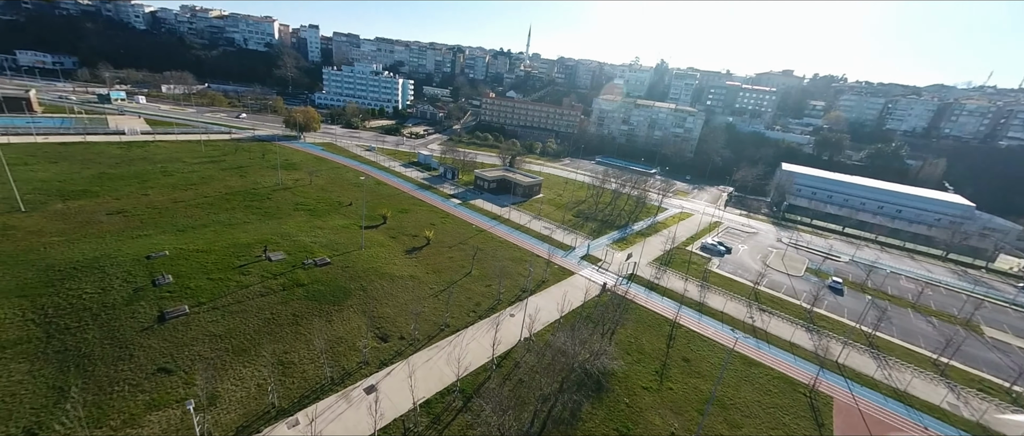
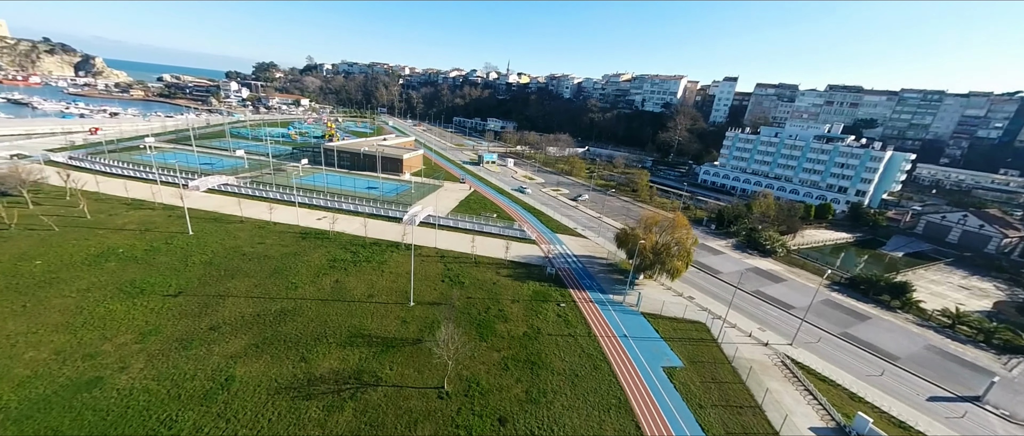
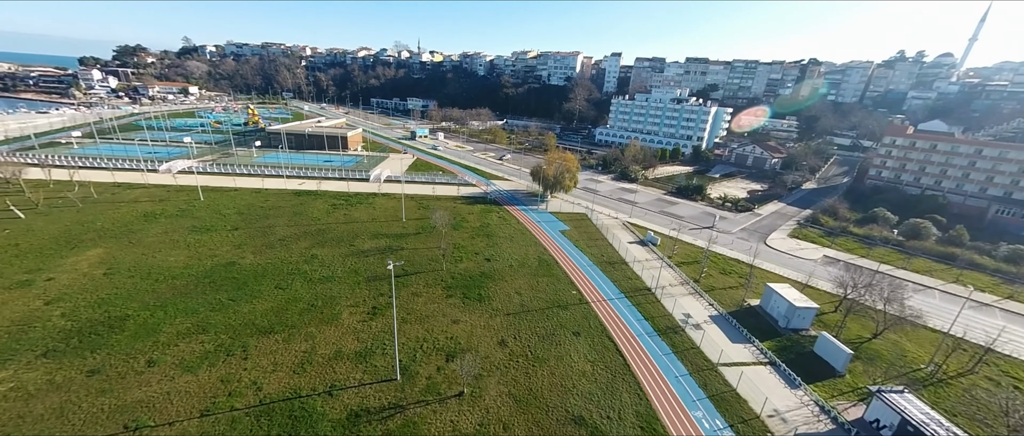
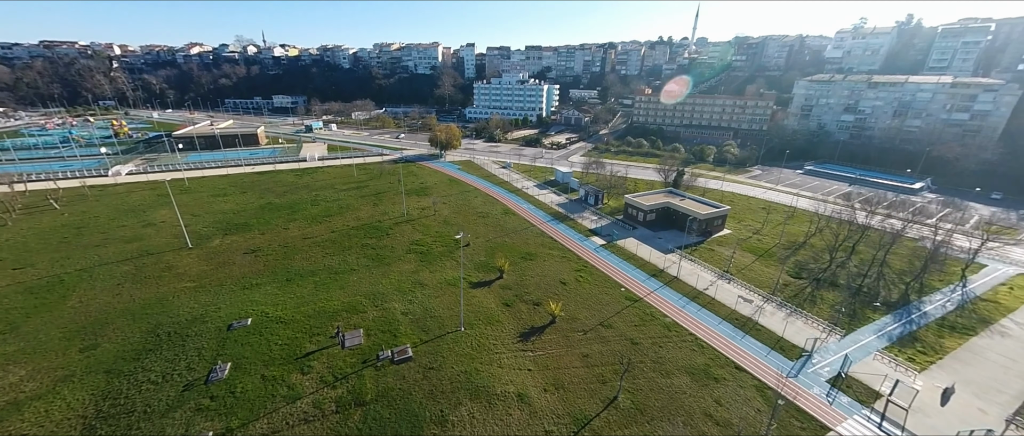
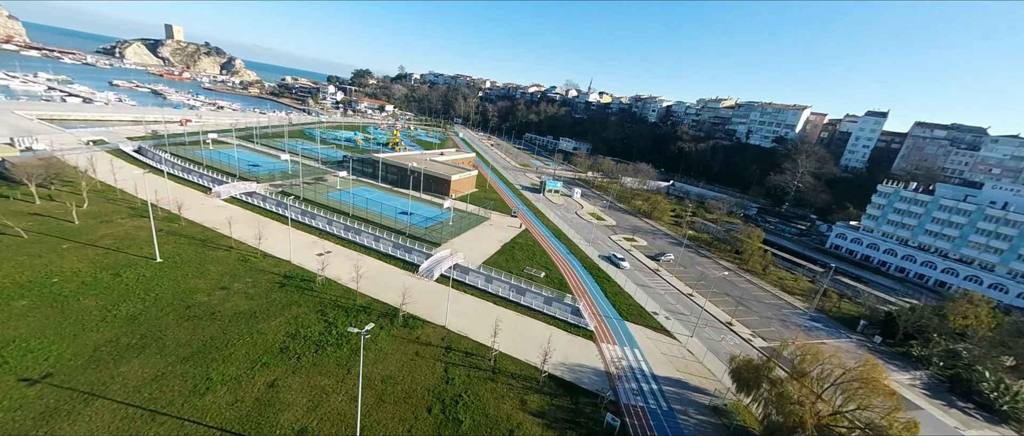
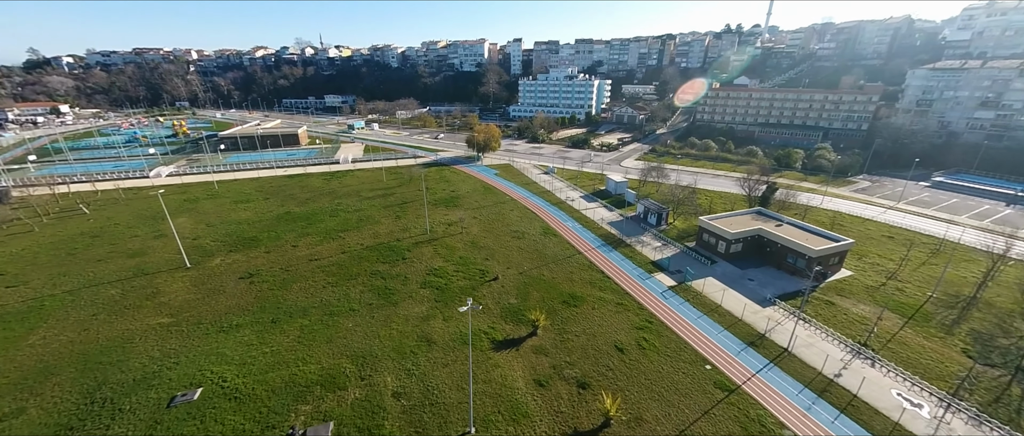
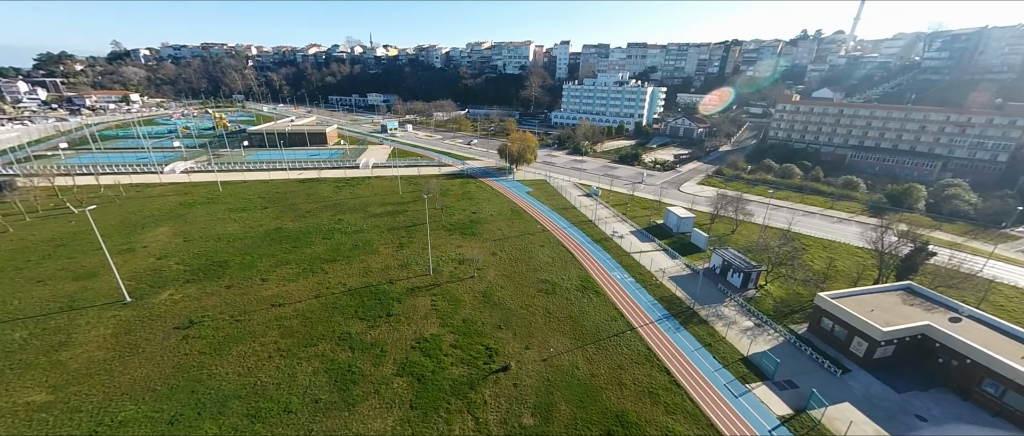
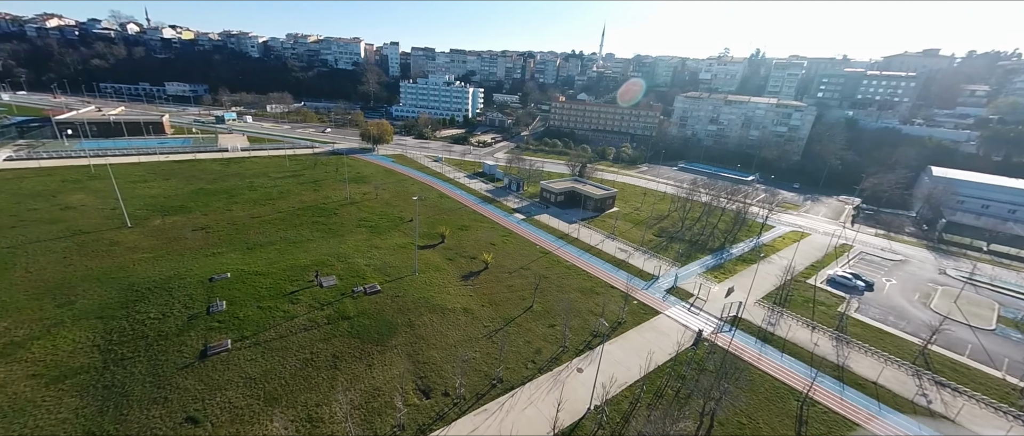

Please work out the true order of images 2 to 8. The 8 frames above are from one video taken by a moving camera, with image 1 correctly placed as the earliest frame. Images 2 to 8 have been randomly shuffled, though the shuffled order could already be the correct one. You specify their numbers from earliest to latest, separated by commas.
8, 4, 6, 7, 3, 2, 5
